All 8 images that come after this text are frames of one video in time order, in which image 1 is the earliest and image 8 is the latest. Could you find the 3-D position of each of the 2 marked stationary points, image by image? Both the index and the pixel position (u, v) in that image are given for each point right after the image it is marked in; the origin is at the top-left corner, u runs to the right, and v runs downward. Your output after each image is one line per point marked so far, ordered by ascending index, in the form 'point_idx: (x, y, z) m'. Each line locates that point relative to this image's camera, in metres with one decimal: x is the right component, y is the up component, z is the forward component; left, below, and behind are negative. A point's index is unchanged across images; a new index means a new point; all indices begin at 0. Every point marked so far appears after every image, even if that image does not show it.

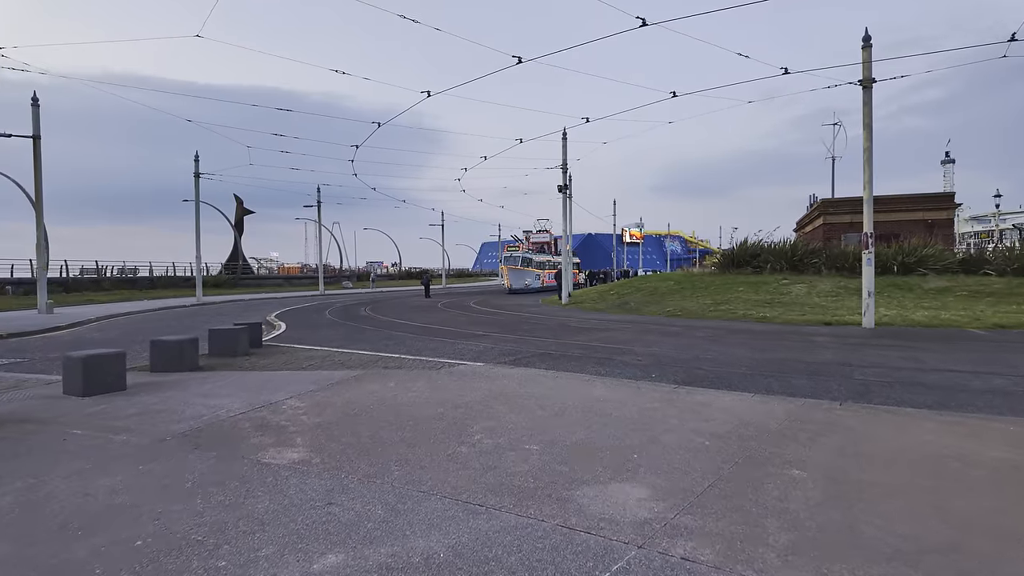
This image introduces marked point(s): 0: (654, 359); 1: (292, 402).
0: (+2.9, -1.5, +12.1) m
1: (-3.0, -1.6, +8.1) m
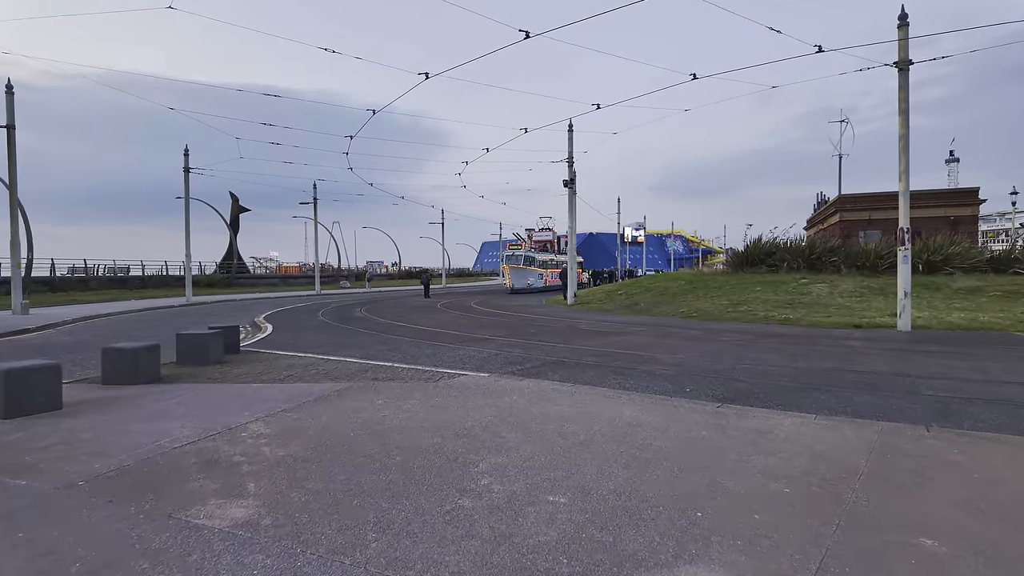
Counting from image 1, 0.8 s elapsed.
0: (+3.1, -1.5, +10.6) m
1: (-2.9, -1.6, +6.6) m
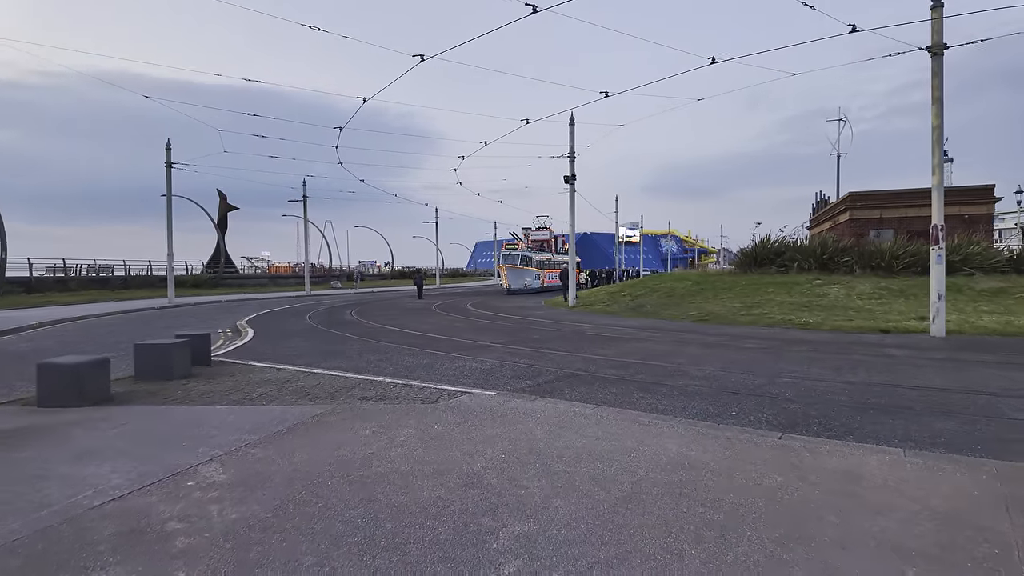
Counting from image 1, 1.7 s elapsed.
0: (+3.2, -1.5, +9.2) m
1: (-2.7, -1.6, +5.2) m
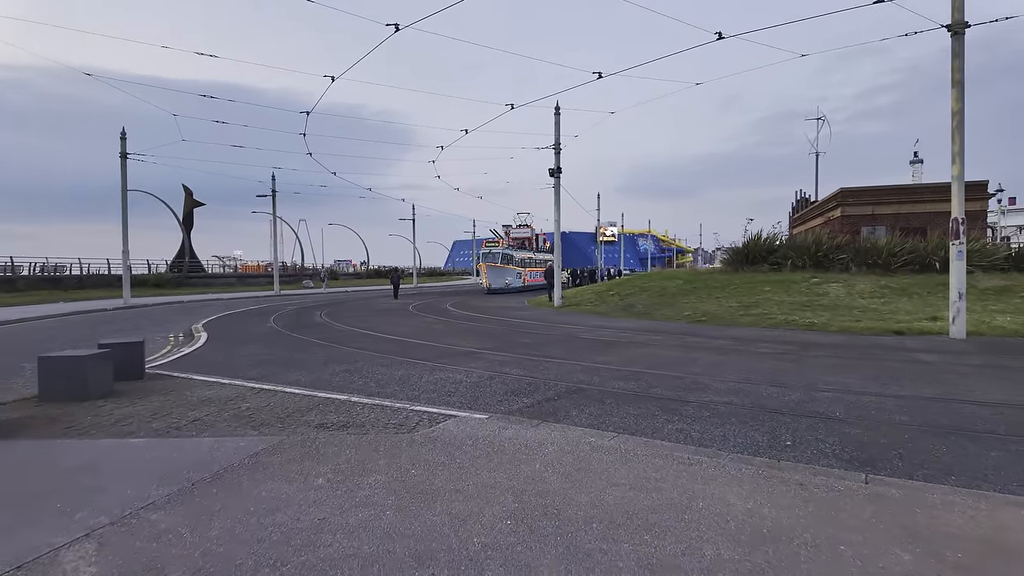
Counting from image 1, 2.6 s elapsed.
0: (+3.1, -1.5, +7.7) m
1: (-2.6, -1.6, +3.5) m
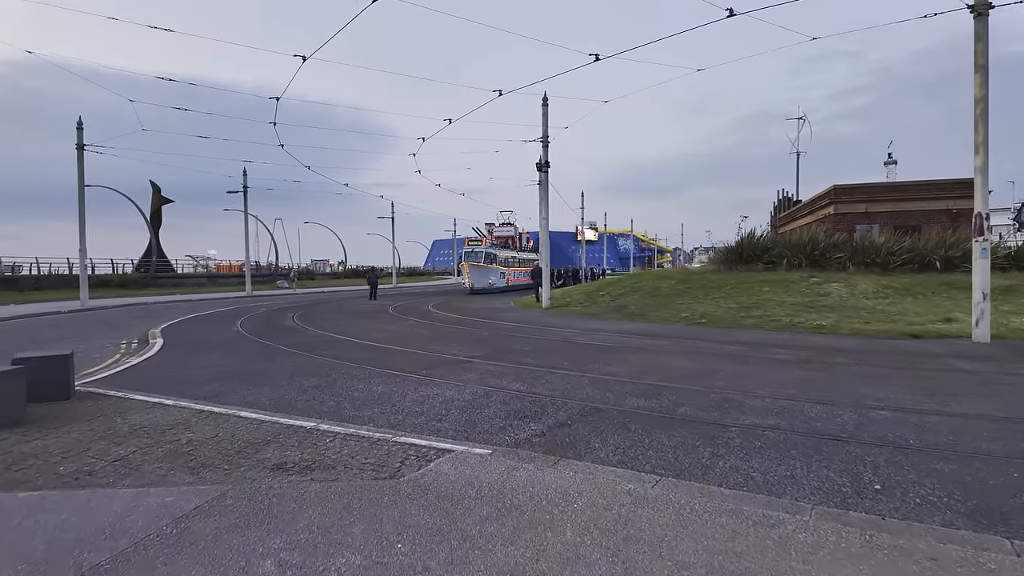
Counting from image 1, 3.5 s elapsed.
0: (+3.2, -1.5, +6.5) m
1: (-2.4, -1.6, +2.0) m
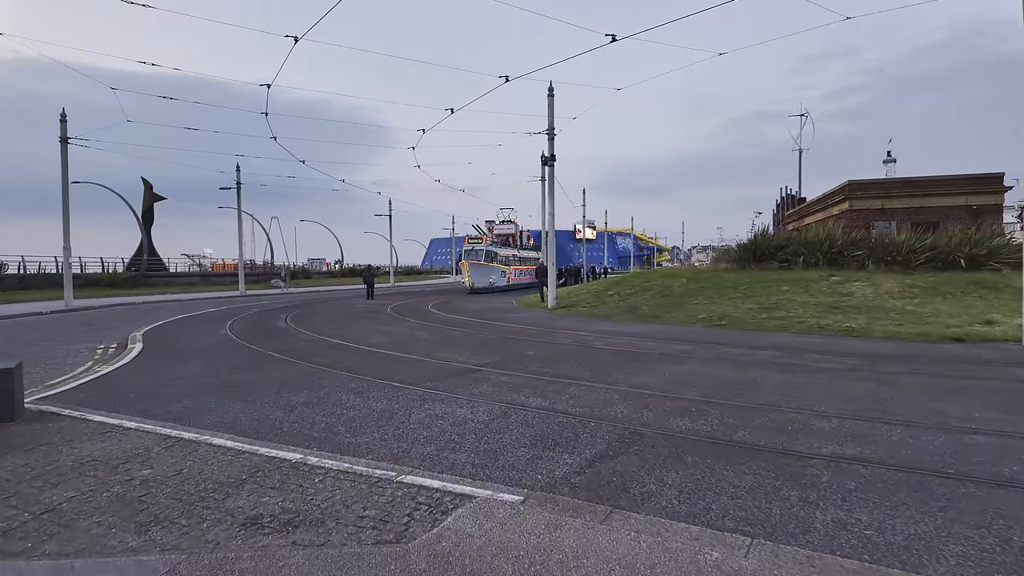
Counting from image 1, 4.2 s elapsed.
0: (+3.5, -1.5, +5.3) m
1: (-2.1, -1.7, +0.8) m
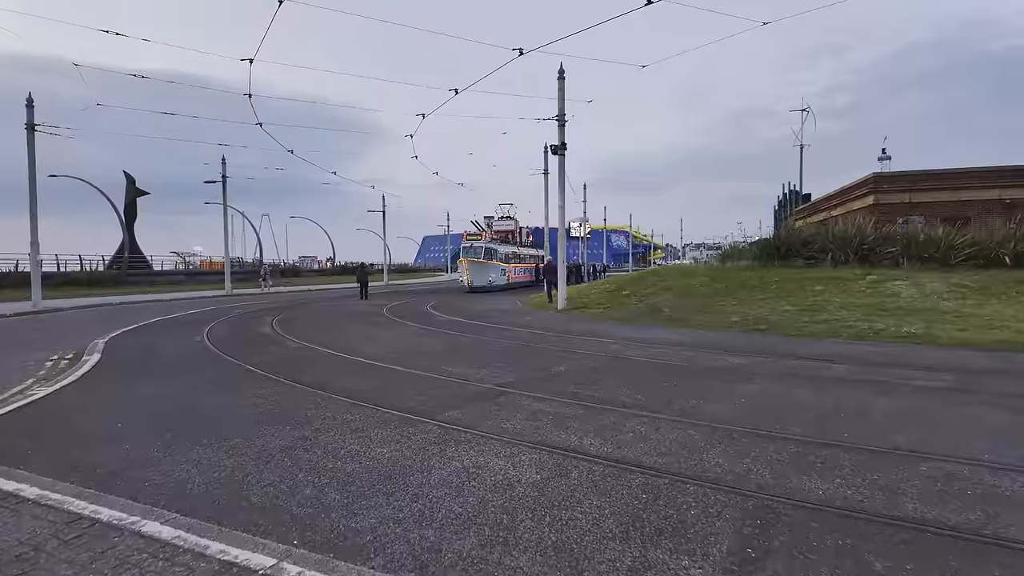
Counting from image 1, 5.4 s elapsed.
0: (+4.0, -1.6, +3.5) m
1: (-1.5, -1.8, -1.1) m
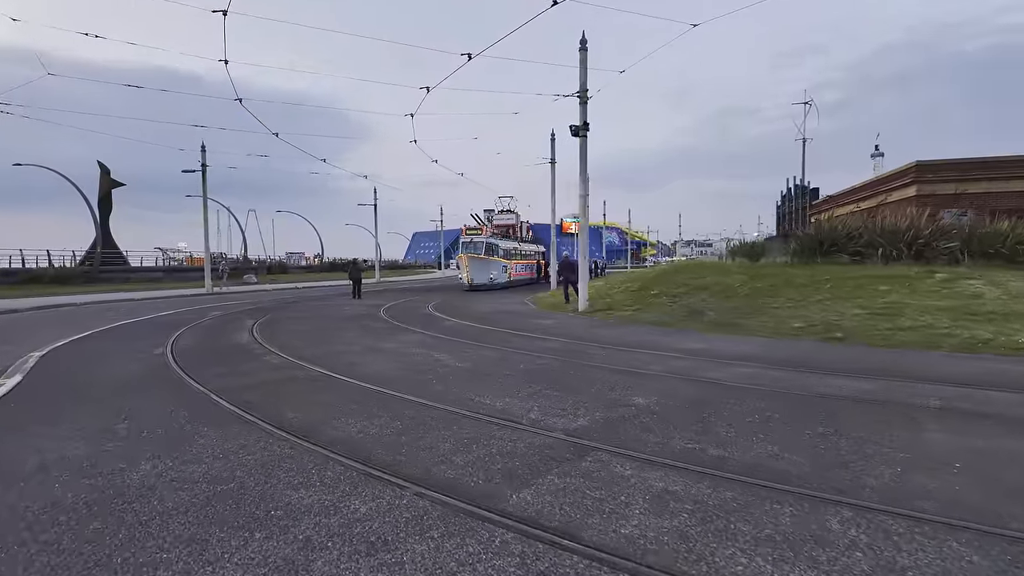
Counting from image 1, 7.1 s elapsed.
0: (+4.9, -1.7, +0.9) m
1: (-0.5, -1.9, -3.8) m
